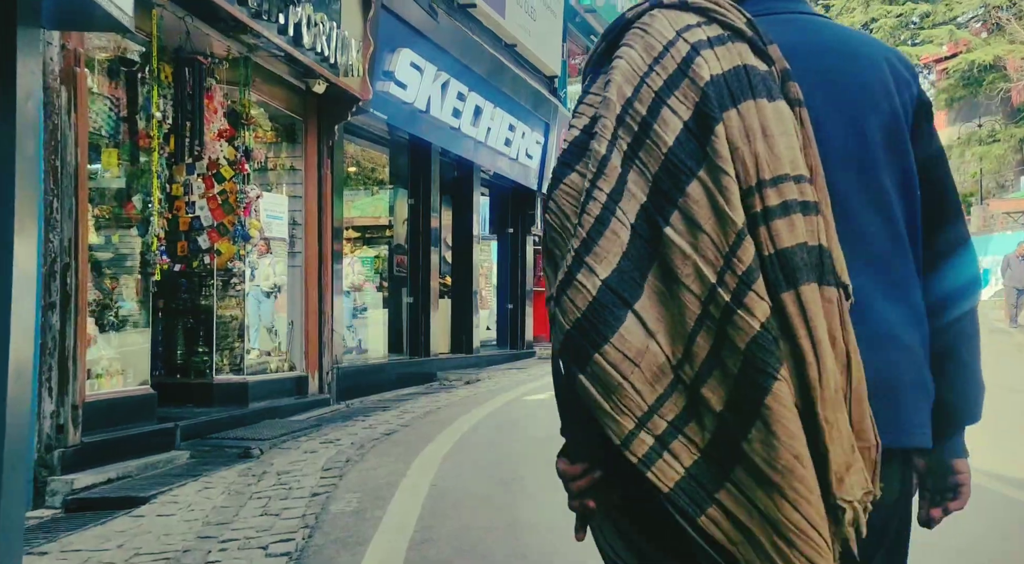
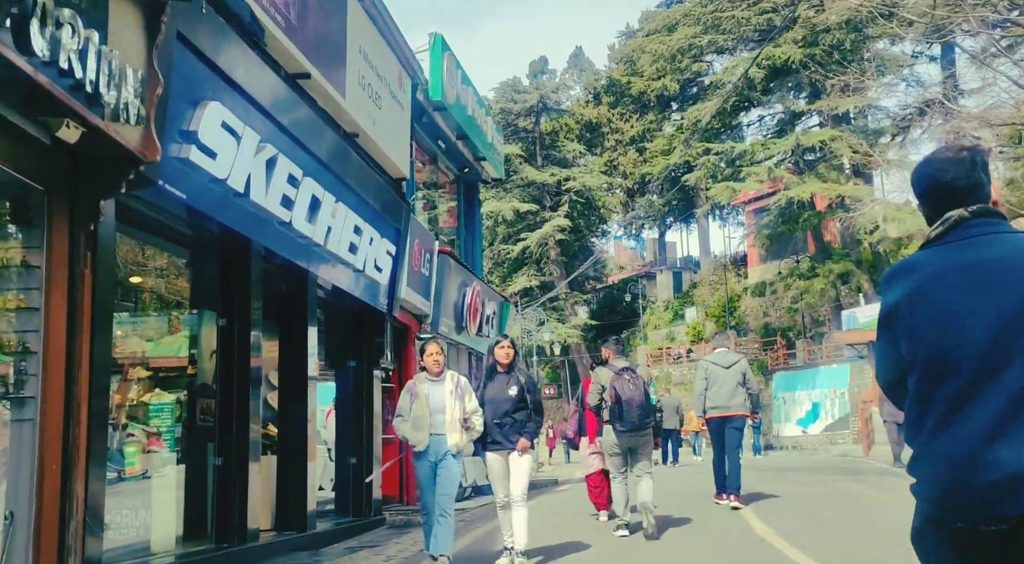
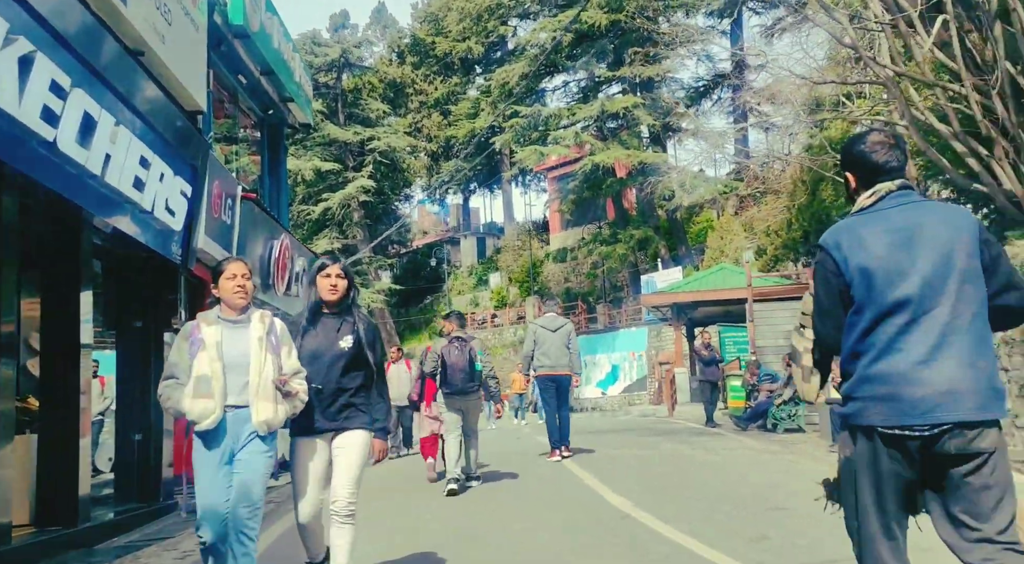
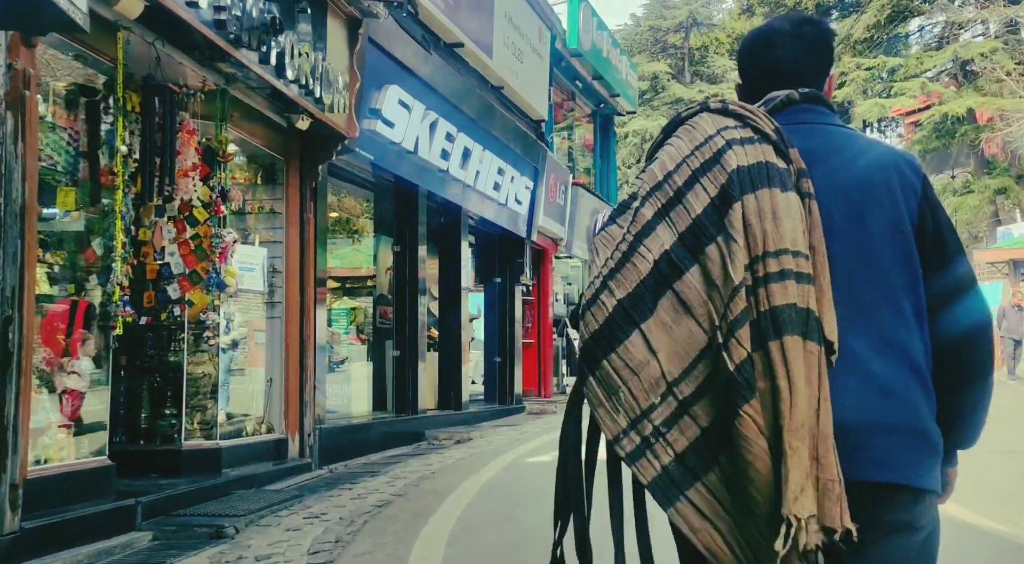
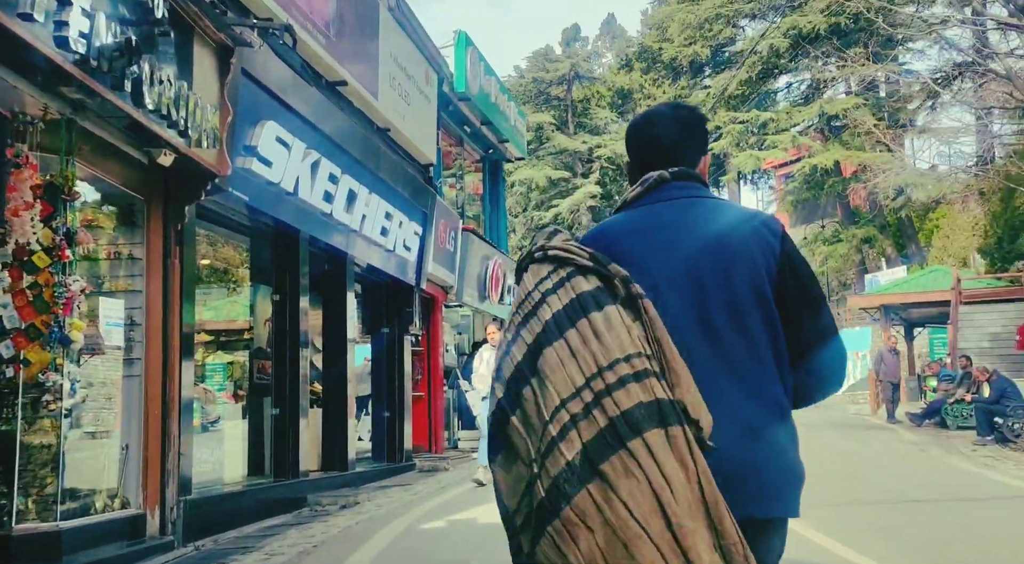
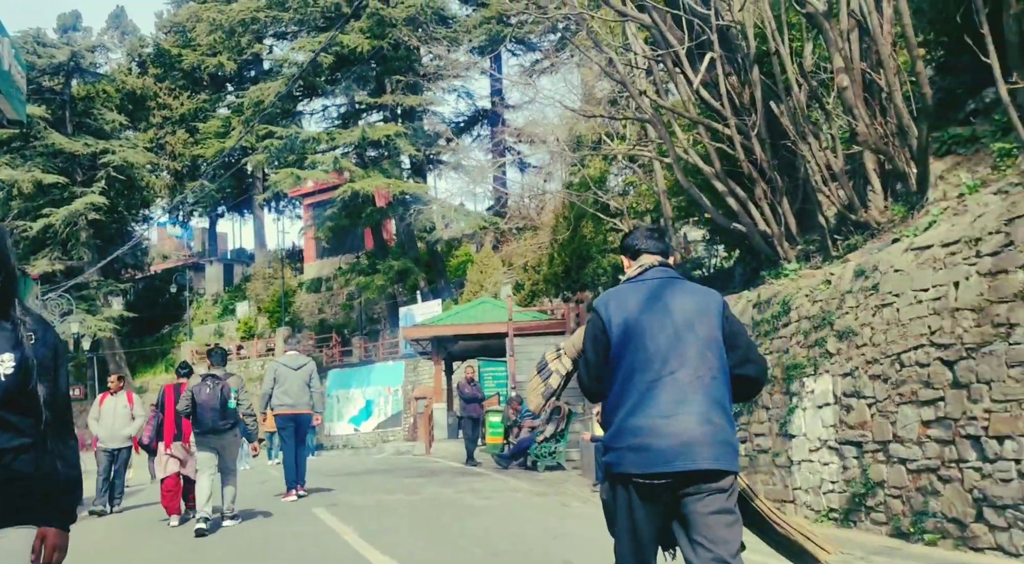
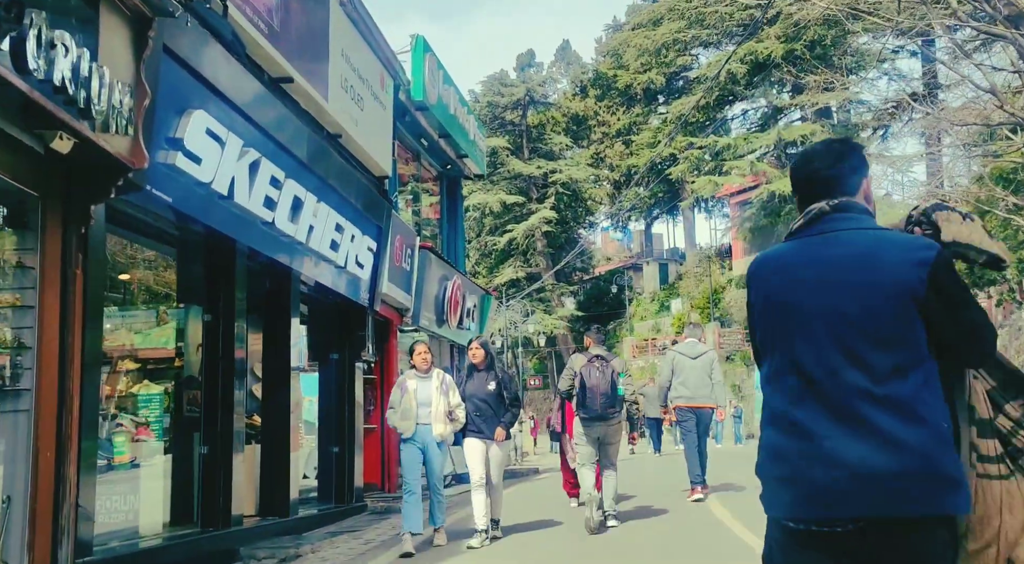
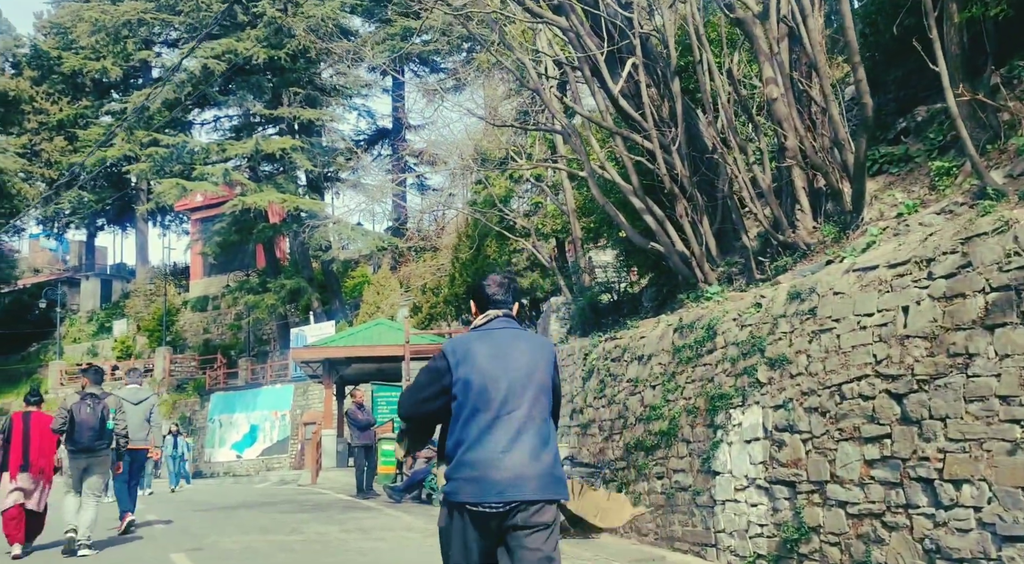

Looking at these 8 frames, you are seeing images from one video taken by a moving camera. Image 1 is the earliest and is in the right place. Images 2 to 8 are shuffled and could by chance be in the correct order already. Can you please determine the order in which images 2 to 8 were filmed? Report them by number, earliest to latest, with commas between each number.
4, 5, 7, 2, 3, 6, 8
